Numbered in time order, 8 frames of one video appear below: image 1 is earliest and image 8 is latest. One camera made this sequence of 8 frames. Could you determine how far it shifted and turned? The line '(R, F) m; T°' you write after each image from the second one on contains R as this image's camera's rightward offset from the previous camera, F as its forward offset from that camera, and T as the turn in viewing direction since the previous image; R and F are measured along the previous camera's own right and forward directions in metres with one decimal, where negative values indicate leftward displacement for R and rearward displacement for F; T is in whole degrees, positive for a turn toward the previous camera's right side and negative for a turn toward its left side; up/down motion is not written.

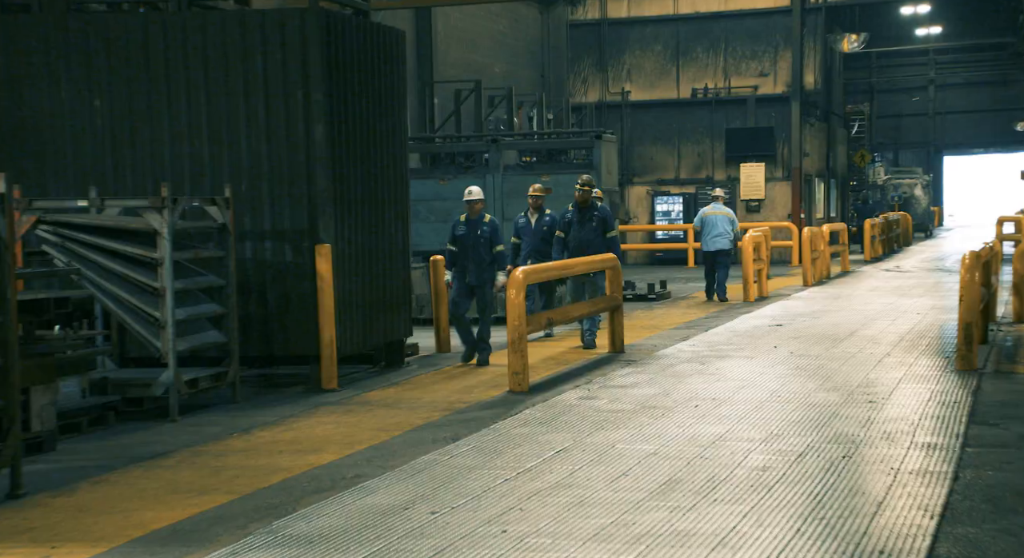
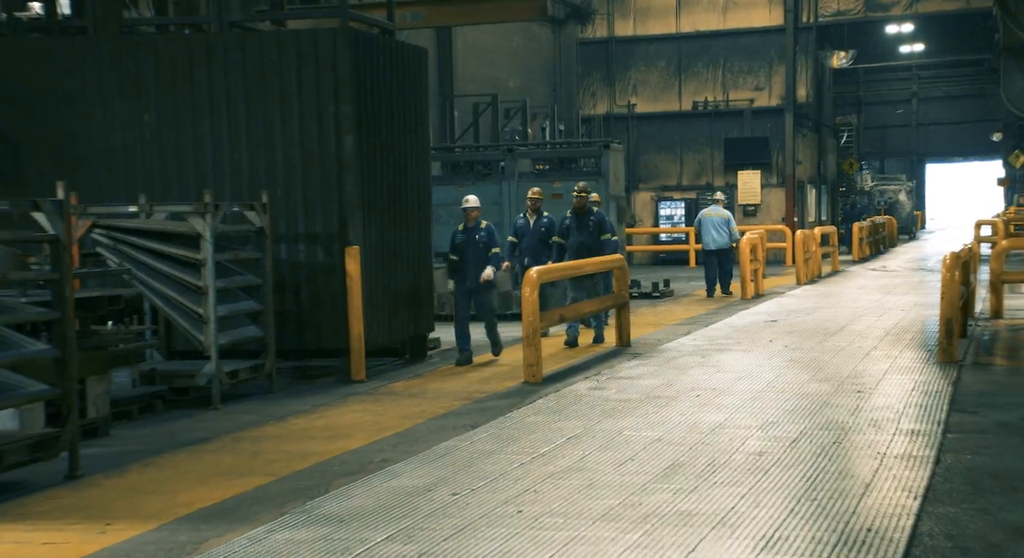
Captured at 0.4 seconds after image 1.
(+0.3, -0.5) m; -3°
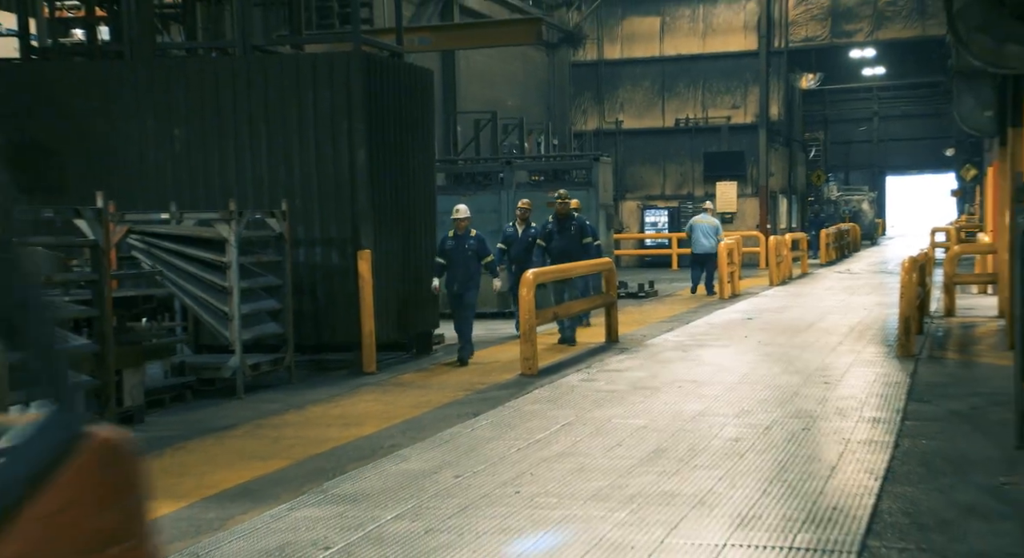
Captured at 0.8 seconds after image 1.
(-0.1, -0.8) m; +1°
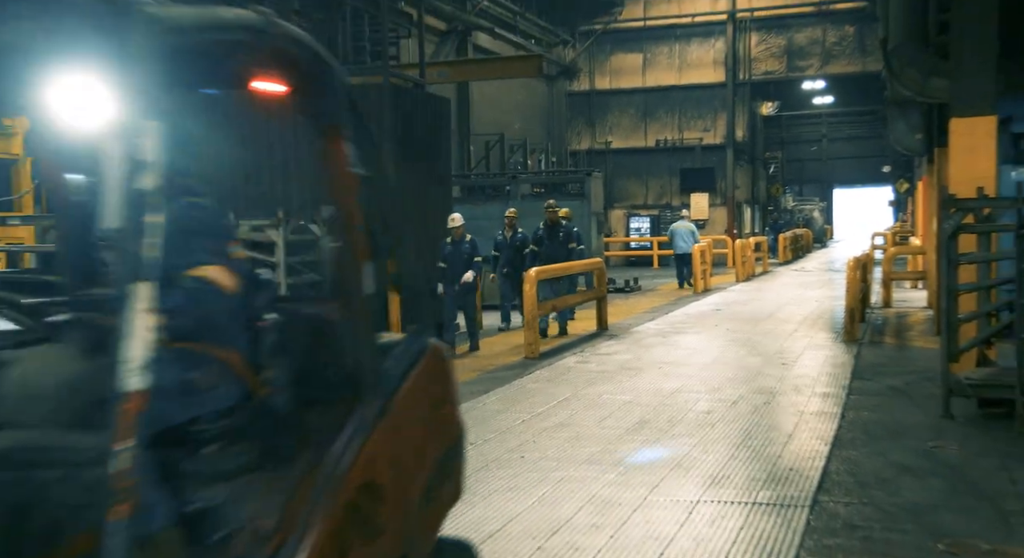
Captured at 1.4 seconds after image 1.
(-0.3, -1.6) m; +1°
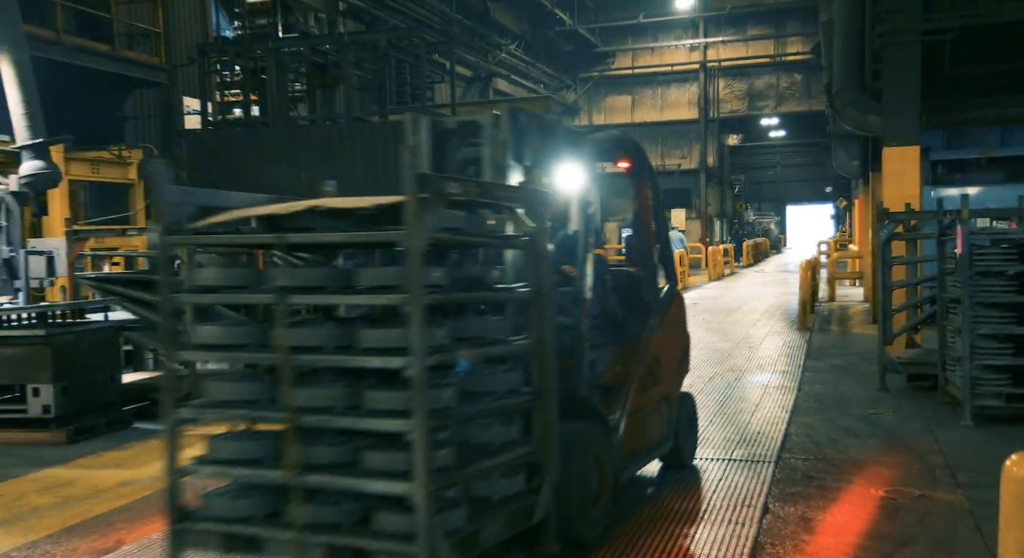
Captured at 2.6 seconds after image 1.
(-0.8, -2.2) m; +3°
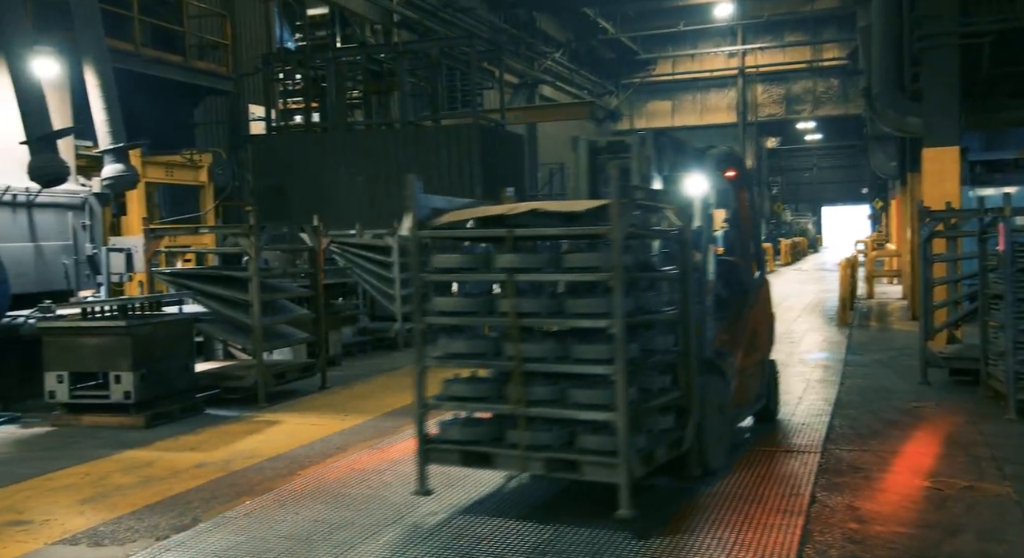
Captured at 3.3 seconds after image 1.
(-0.2, -0.5) m; -1°
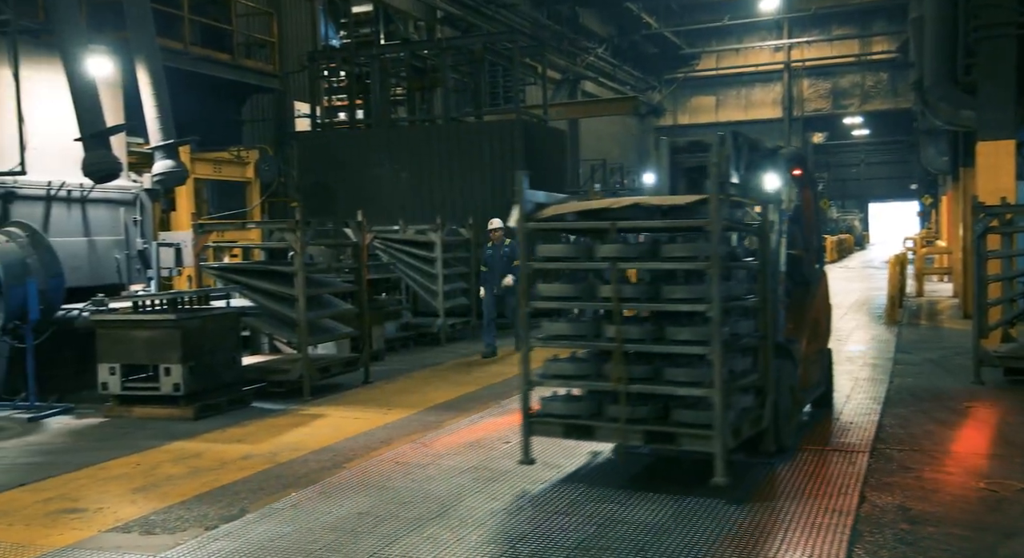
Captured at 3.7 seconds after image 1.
(0.0, 0.0) m; -2°
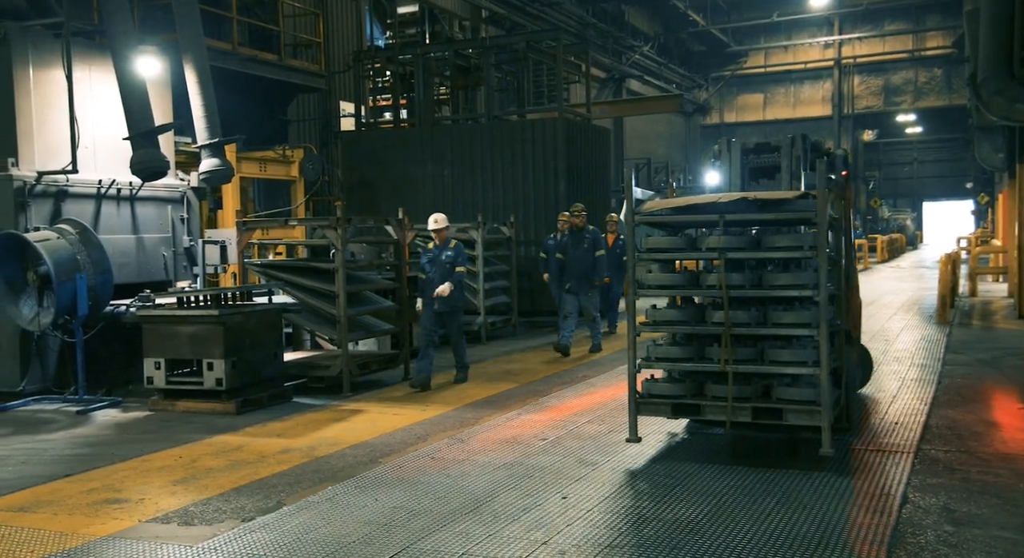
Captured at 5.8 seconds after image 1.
(+0.2, +0.1) m; -3°
